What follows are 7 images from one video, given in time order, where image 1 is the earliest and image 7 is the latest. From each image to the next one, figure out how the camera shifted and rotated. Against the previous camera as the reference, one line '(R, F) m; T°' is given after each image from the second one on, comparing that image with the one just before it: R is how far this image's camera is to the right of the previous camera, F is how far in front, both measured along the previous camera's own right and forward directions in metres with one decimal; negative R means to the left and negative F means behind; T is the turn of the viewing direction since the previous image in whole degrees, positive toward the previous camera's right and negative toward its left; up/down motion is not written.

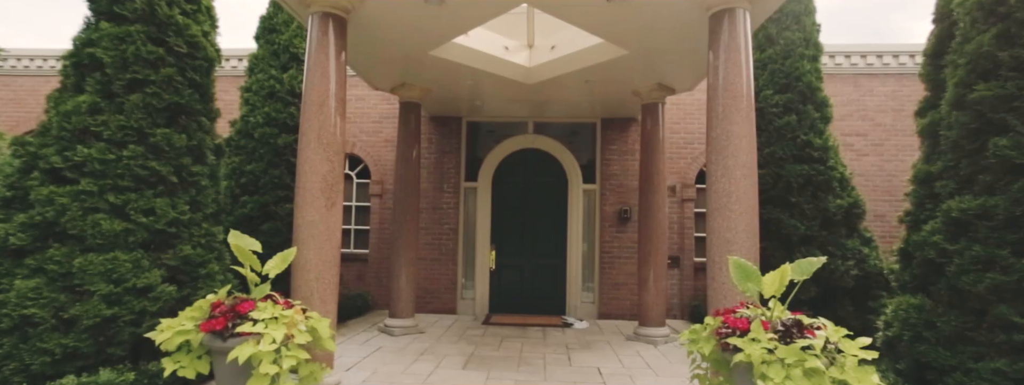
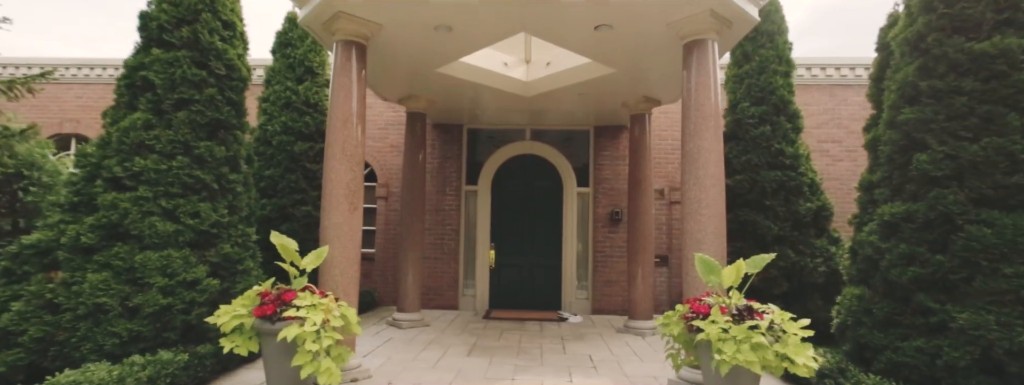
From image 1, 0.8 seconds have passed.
(0.0, -0.5) m; 0°
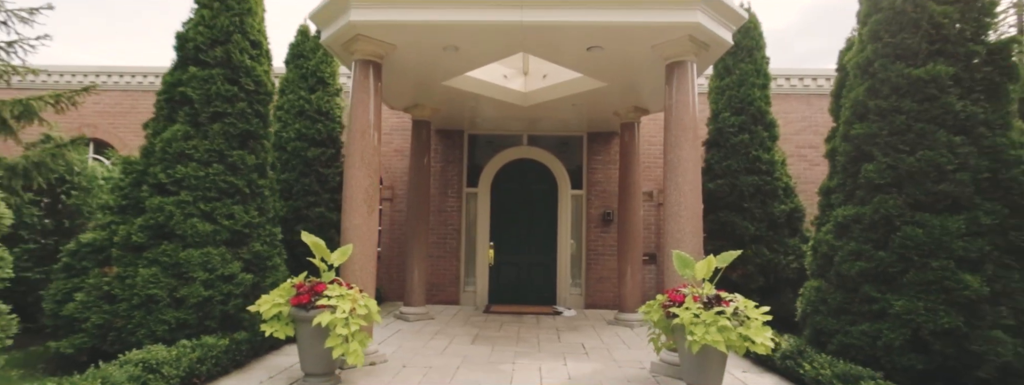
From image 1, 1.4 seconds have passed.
(-0.1, -0.5) m; +1°
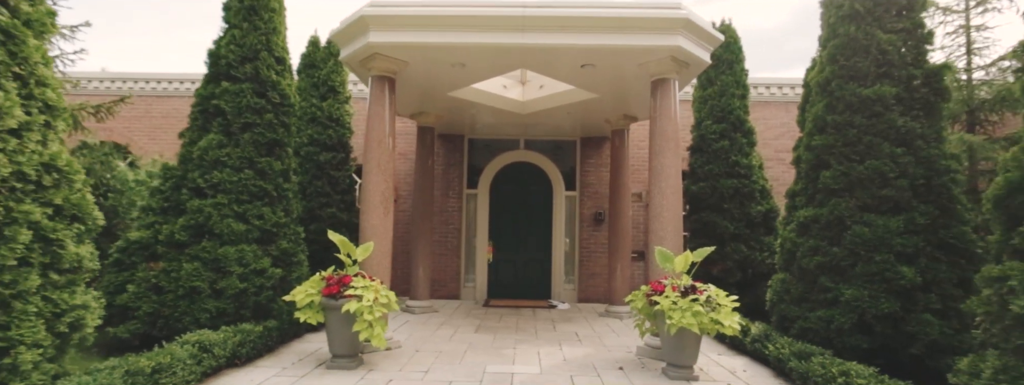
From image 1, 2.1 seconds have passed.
(-0.1, -0.6) m; +1°
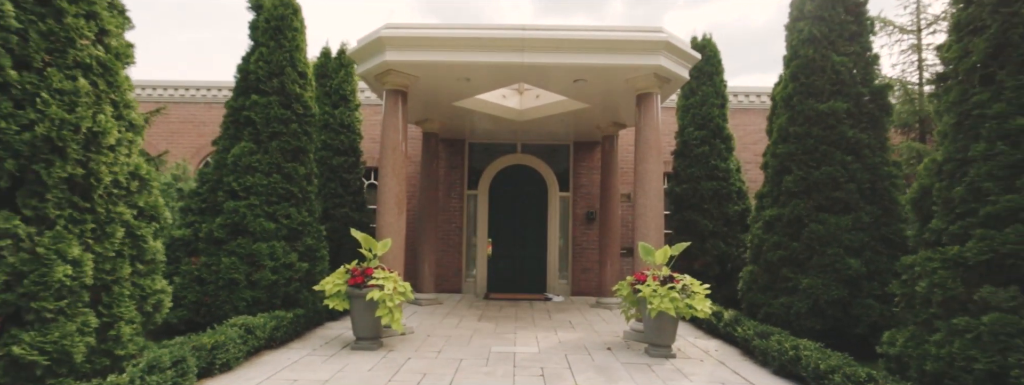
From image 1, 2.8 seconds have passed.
(-0.1, -0.6) m; +1°
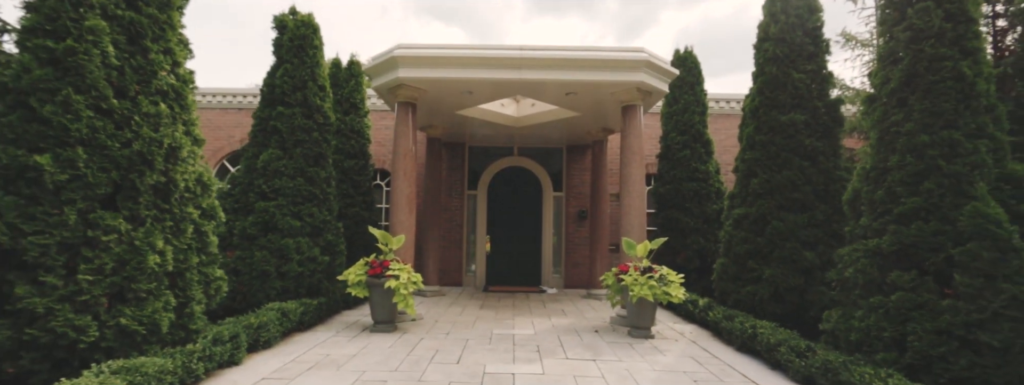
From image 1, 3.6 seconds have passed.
(0.0, -0.7) m; +1°
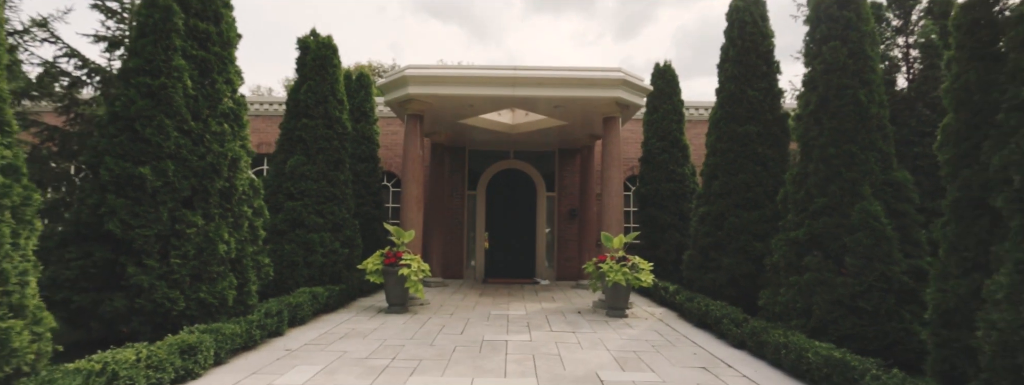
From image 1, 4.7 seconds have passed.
(+0.1, -1.0) m; 0°
